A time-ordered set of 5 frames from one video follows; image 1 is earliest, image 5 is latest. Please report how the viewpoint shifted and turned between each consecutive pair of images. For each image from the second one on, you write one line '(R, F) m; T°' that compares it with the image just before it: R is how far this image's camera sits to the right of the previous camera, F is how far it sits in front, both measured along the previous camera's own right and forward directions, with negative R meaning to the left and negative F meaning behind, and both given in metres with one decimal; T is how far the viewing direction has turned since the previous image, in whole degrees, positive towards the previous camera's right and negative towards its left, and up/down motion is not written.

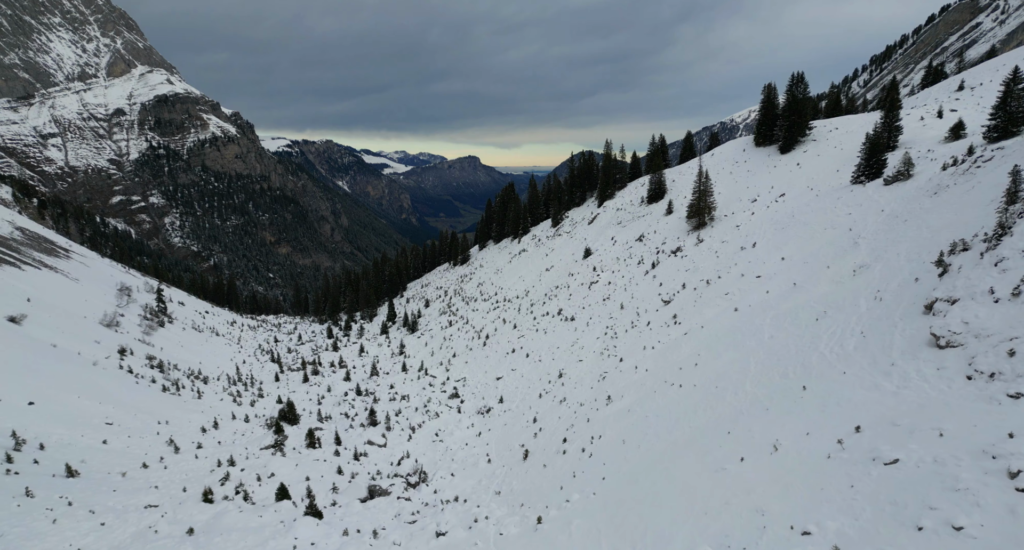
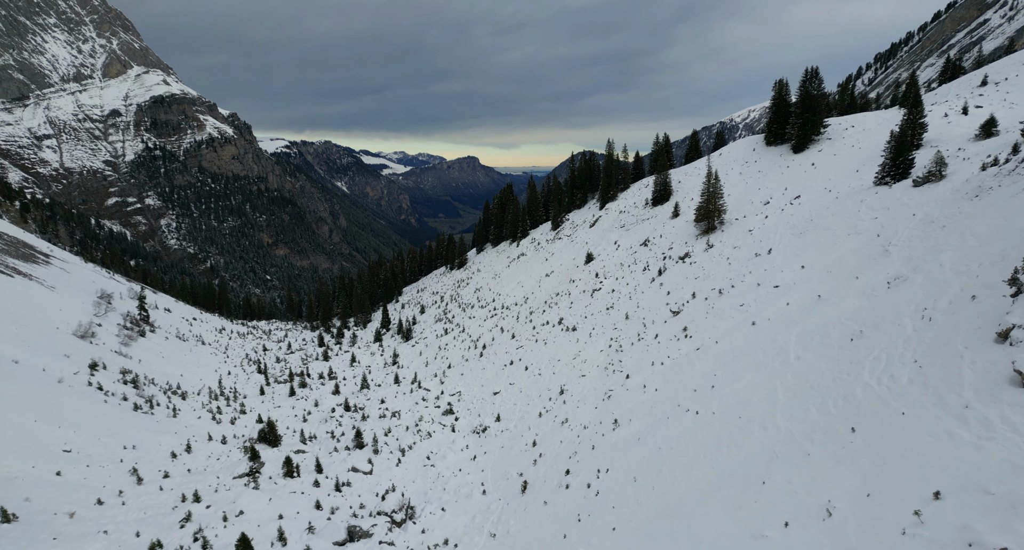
(+0.1, +2.3) m; 0°
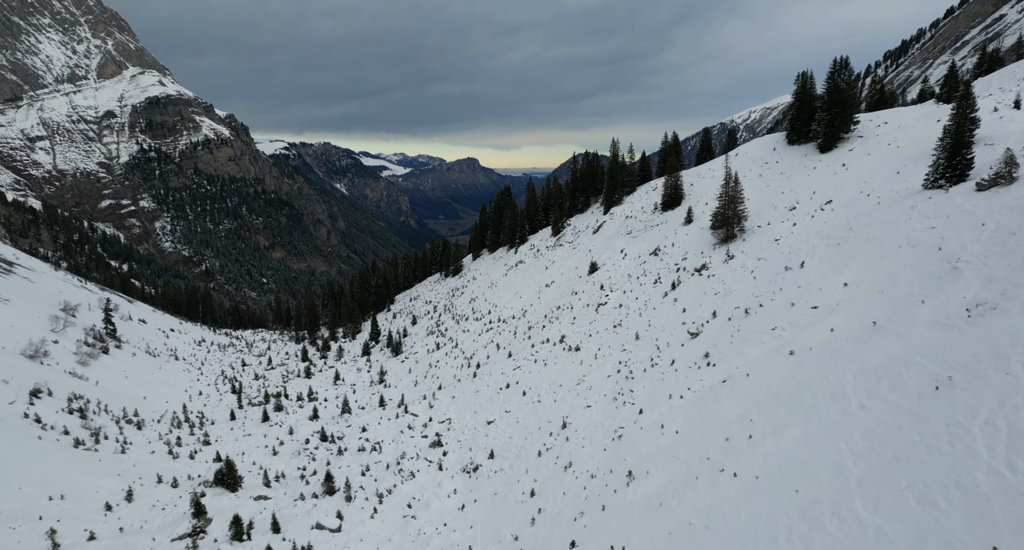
(+0.2, +3.9) m; 0°
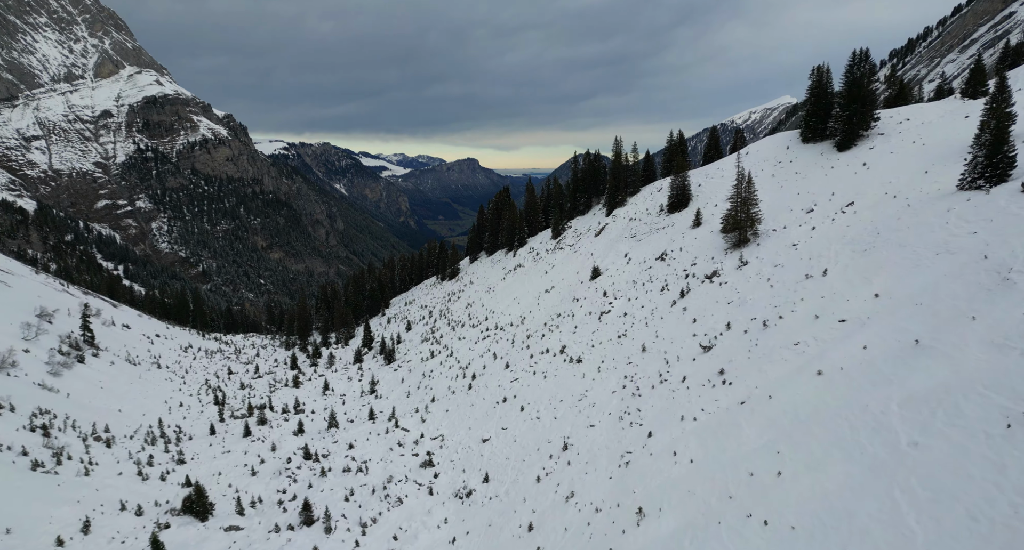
(+0.1, +2.2) m; 0°
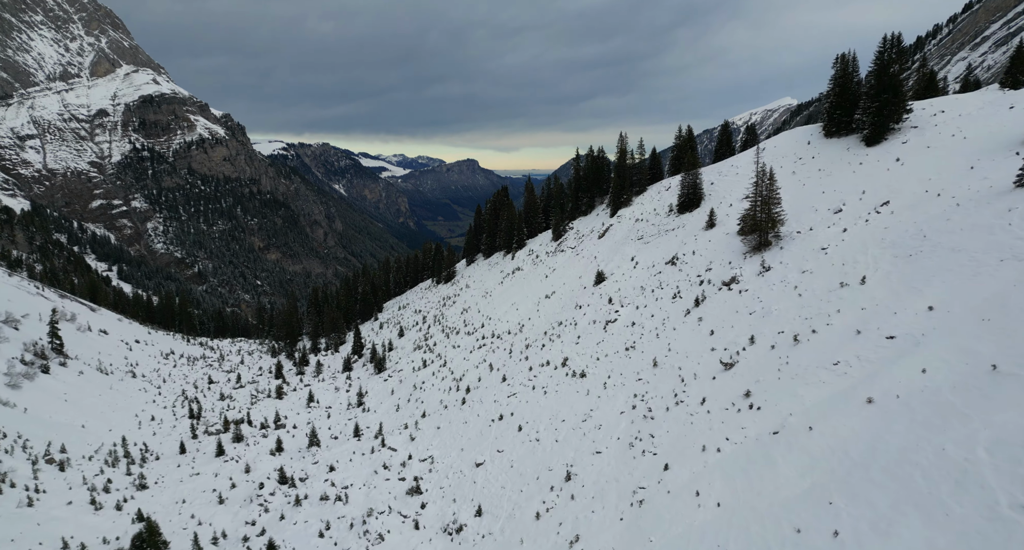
(+0.1, +2.9) m; 0°
